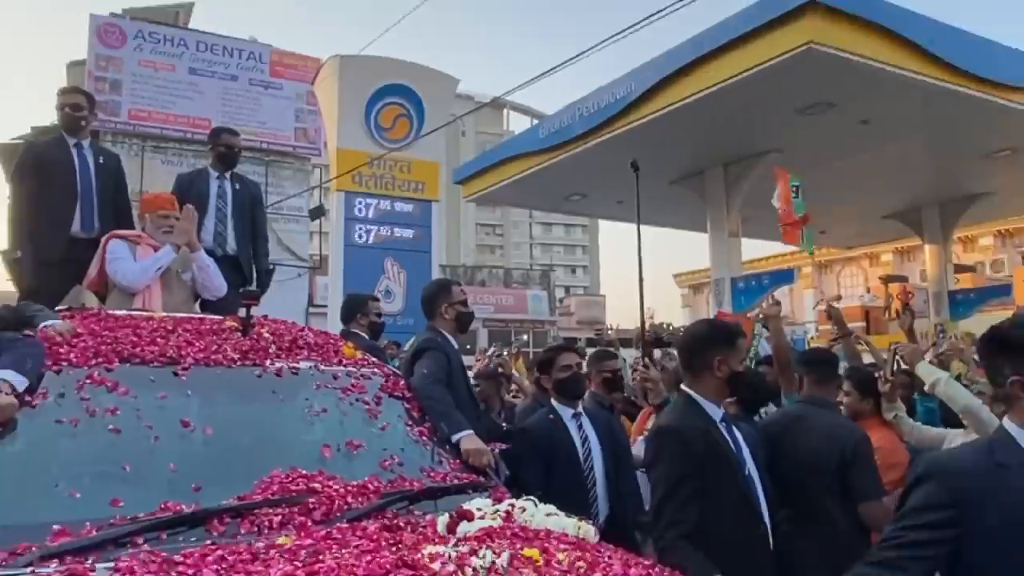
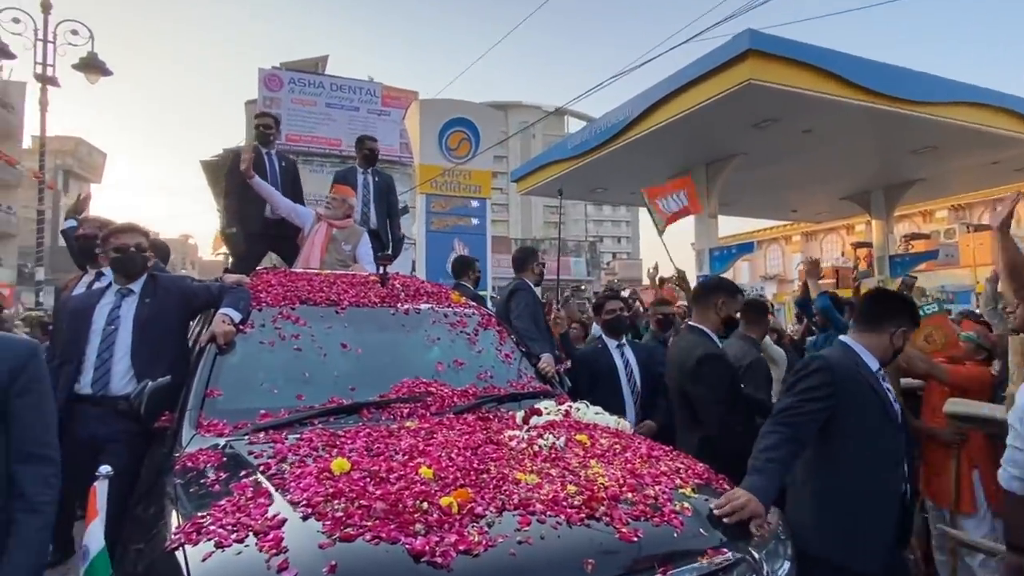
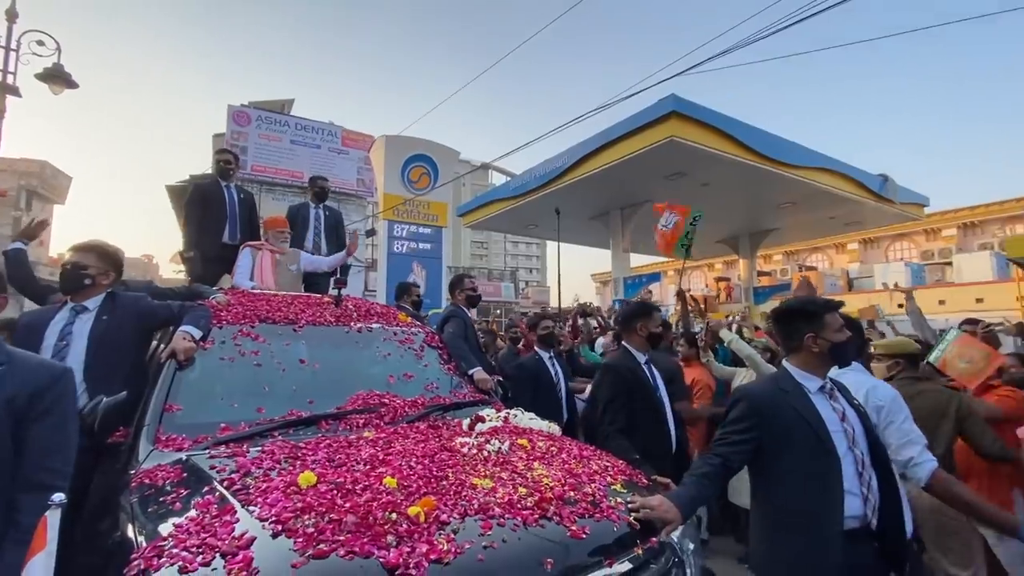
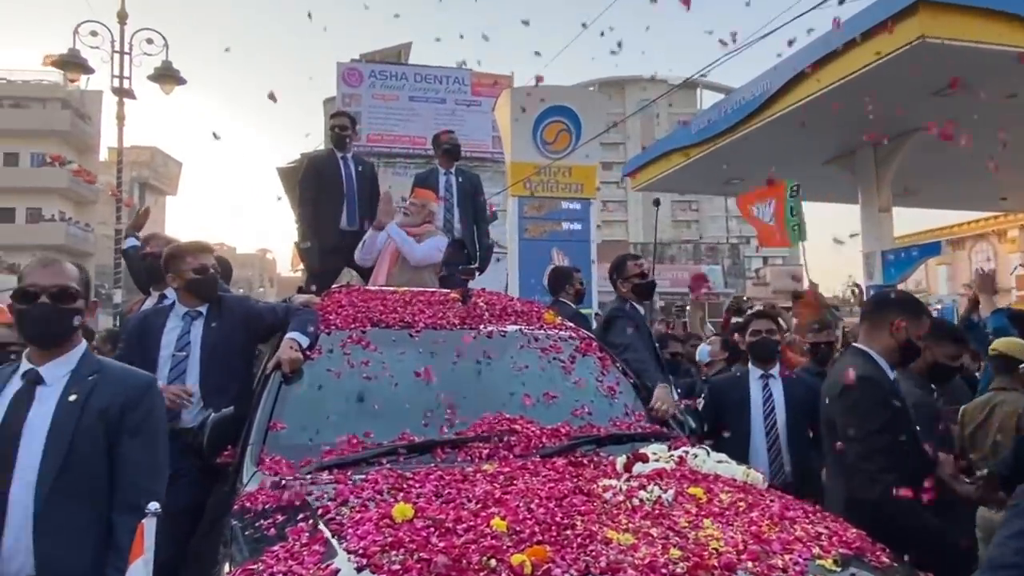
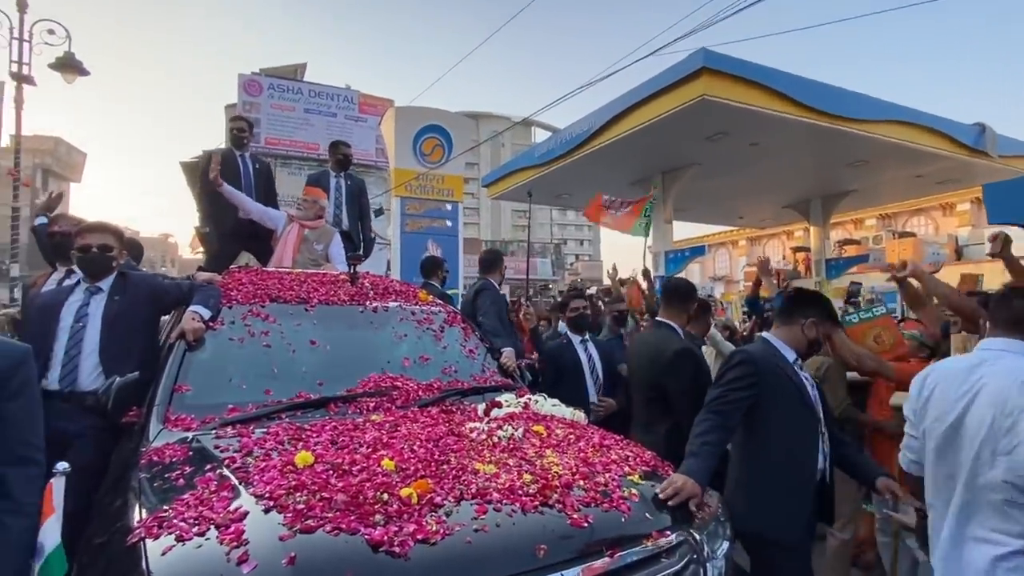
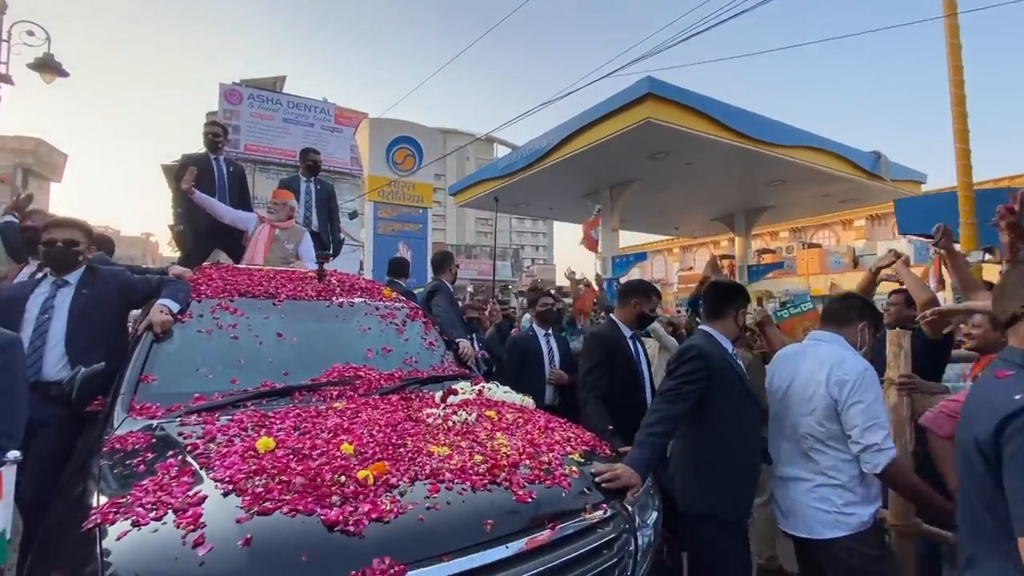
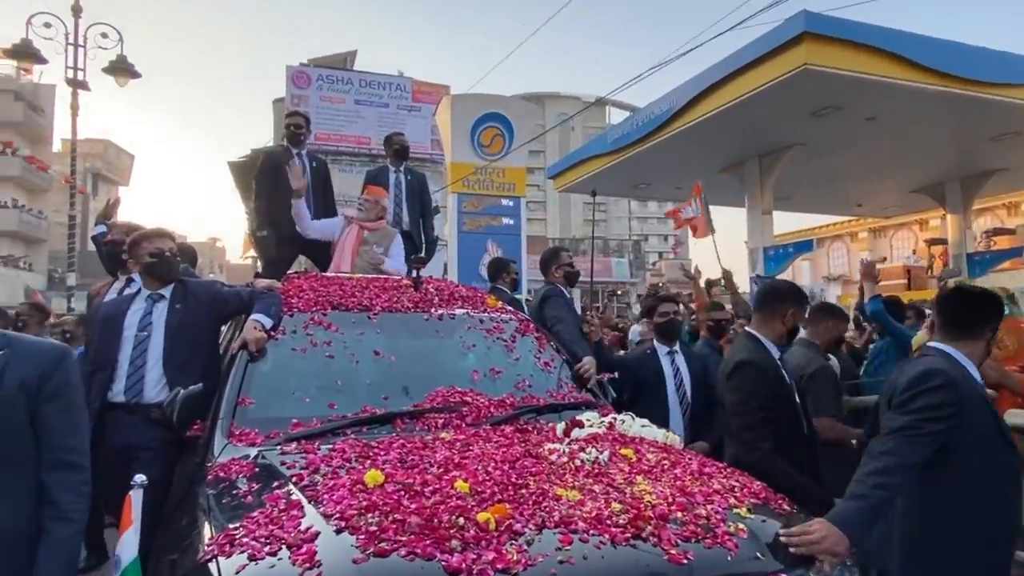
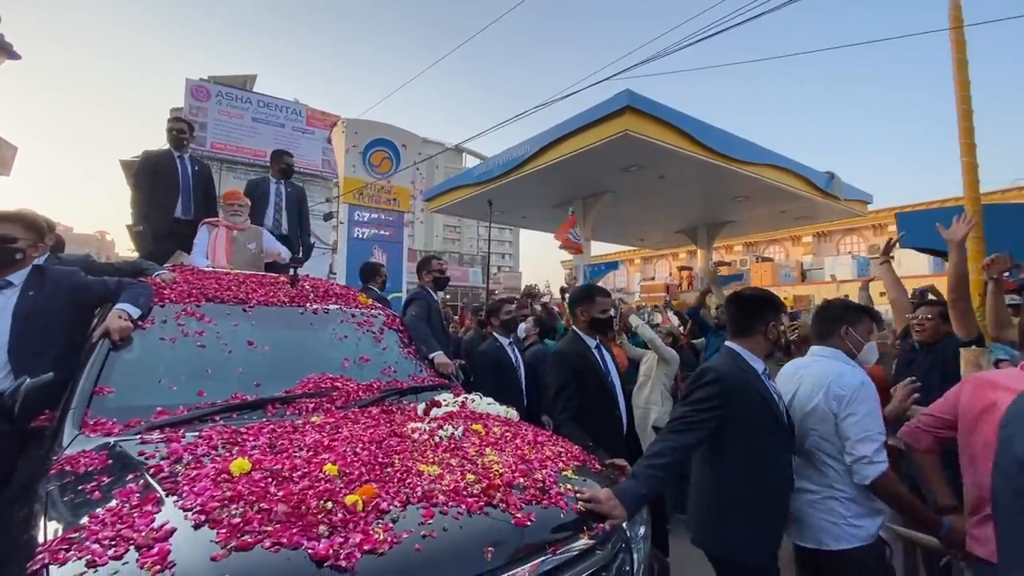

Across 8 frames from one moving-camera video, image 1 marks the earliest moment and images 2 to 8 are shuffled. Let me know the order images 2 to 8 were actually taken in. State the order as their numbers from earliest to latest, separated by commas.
3, 8, 6, 5, 2, 7, 4
